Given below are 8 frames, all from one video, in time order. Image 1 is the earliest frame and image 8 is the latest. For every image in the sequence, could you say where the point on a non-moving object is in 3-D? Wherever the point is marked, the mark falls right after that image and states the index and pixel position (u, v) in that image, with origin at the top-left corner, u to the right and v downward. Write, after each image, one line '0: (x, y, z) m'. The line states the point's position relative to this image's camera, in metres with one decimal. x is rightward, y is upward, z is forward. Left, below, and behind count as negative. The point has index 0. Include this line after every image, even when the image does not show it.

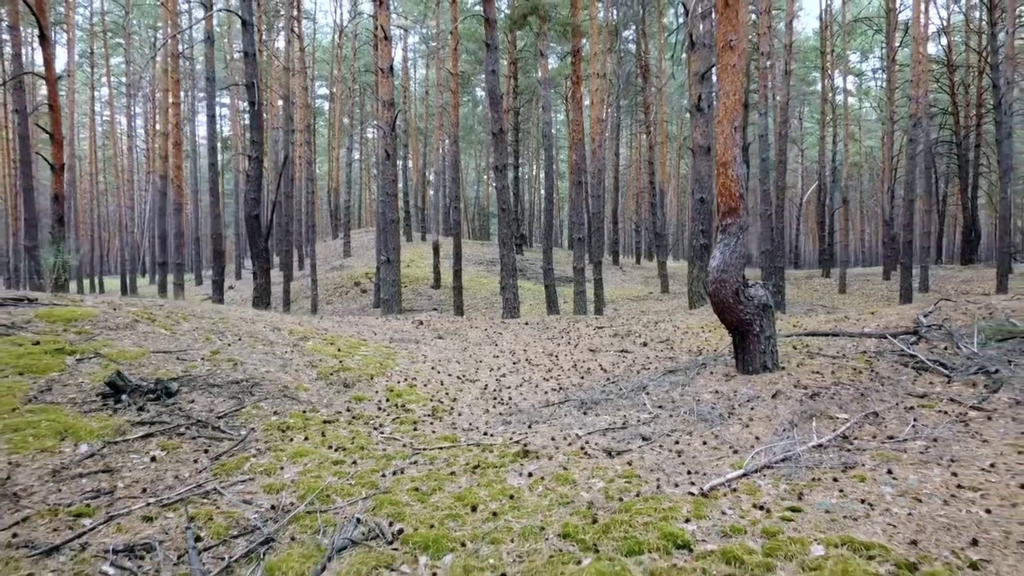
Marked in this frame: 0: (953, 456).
0: (+2.1, -0.8, +4.0) m
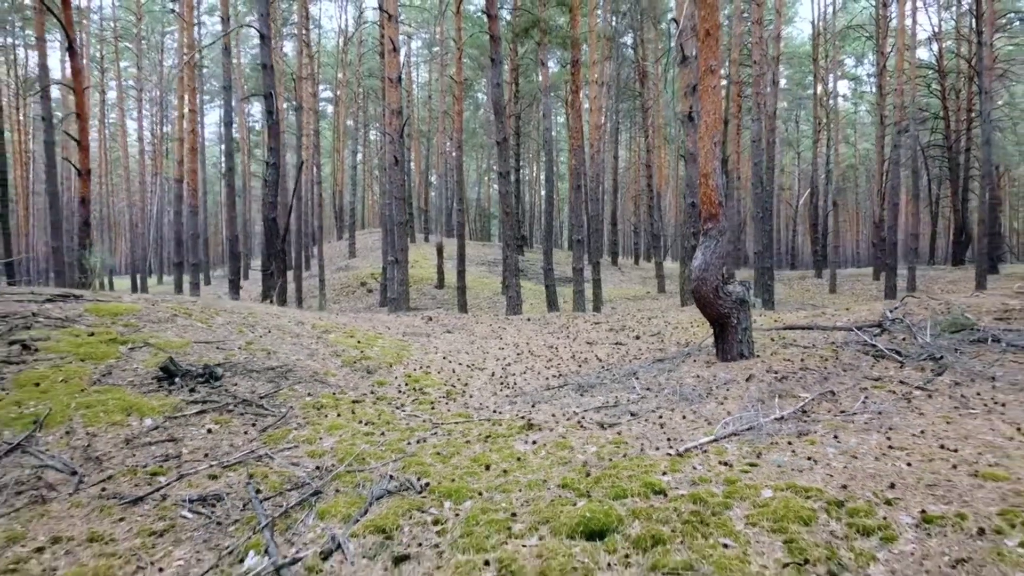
0: (+2.1, -0.8, +4.7) m
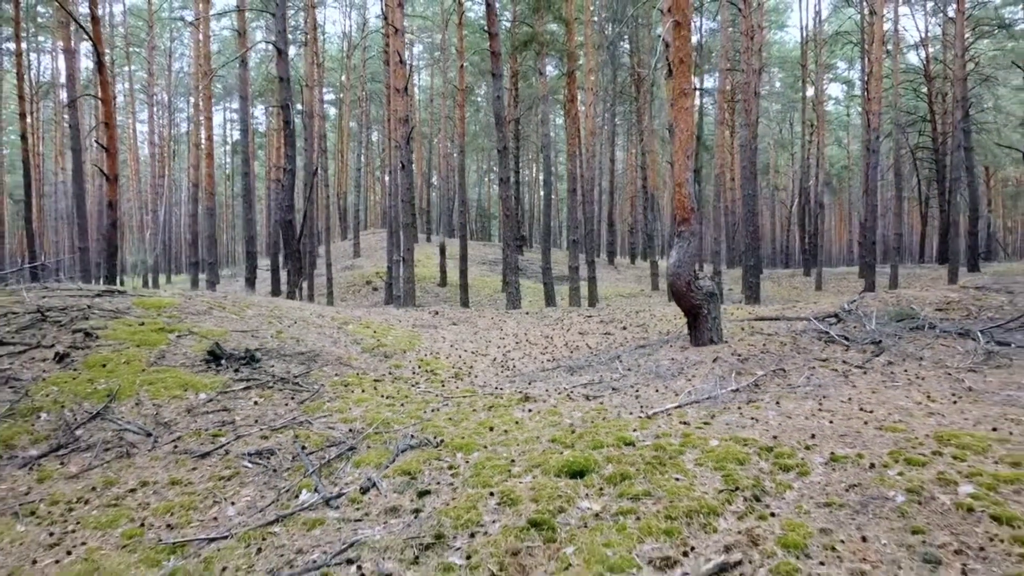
0: (+2.1, -0.7, +5.7) m
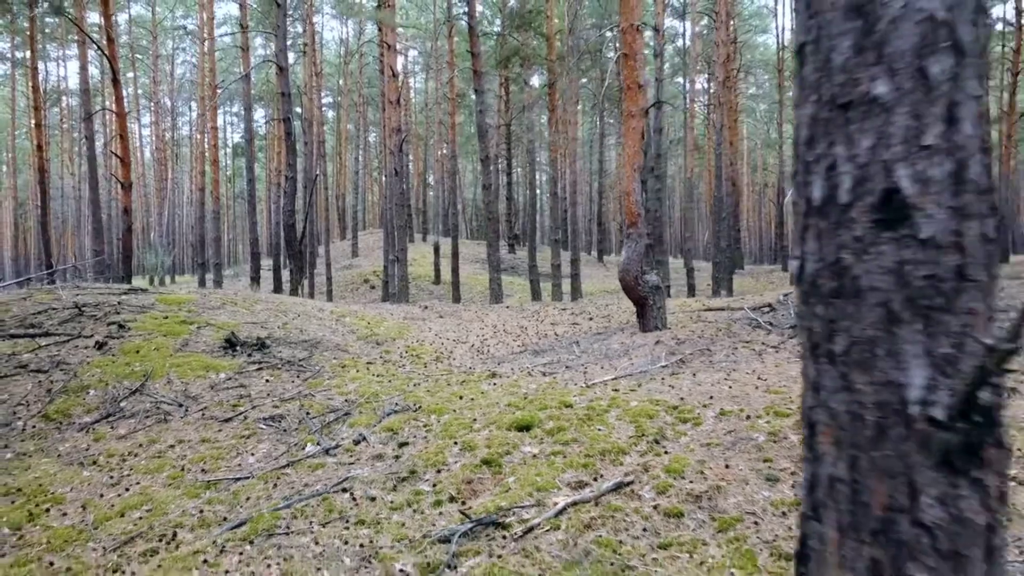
0: (+1.8, -0.6, +6.9) m
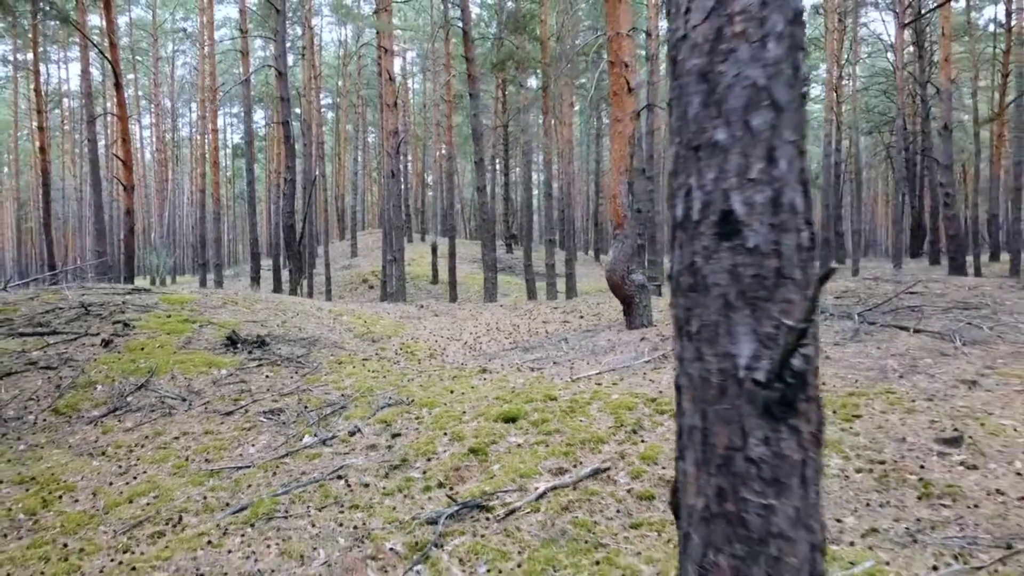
0: (+1.8, -0.6, +7.2) m
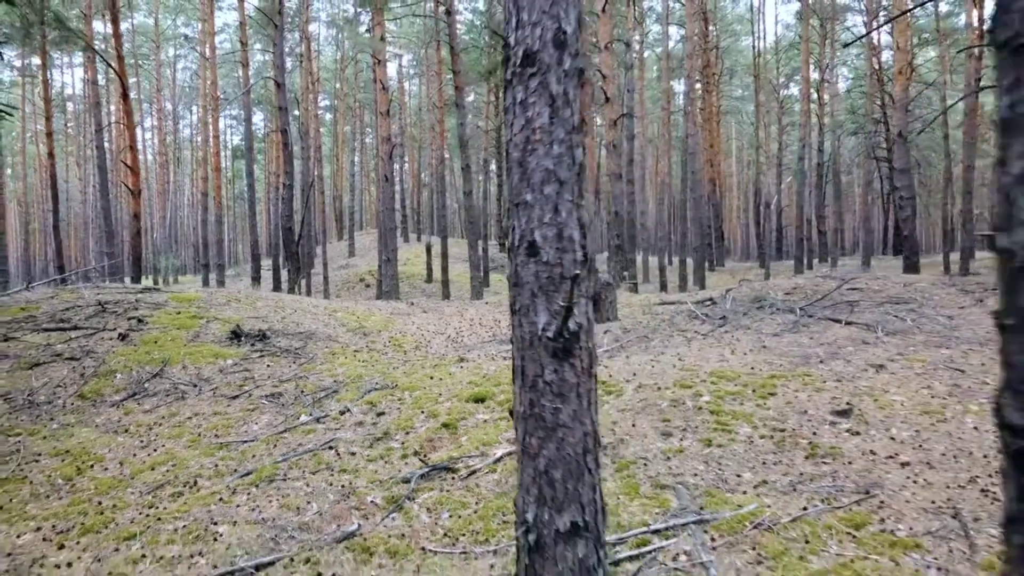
0: (+1.5, -0.6, +8.1) m
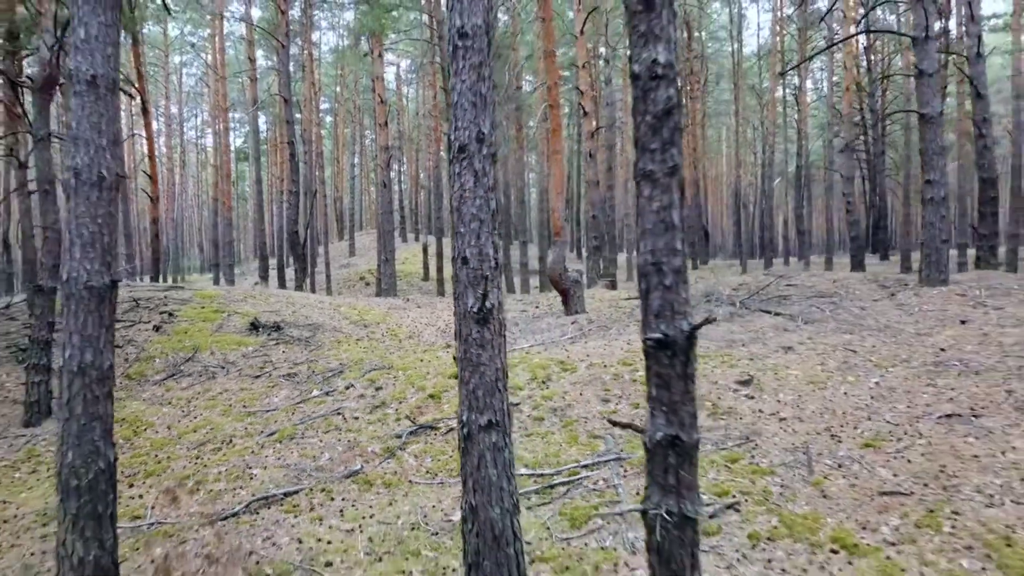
0: (+1.2, -0.6, +9.6) m
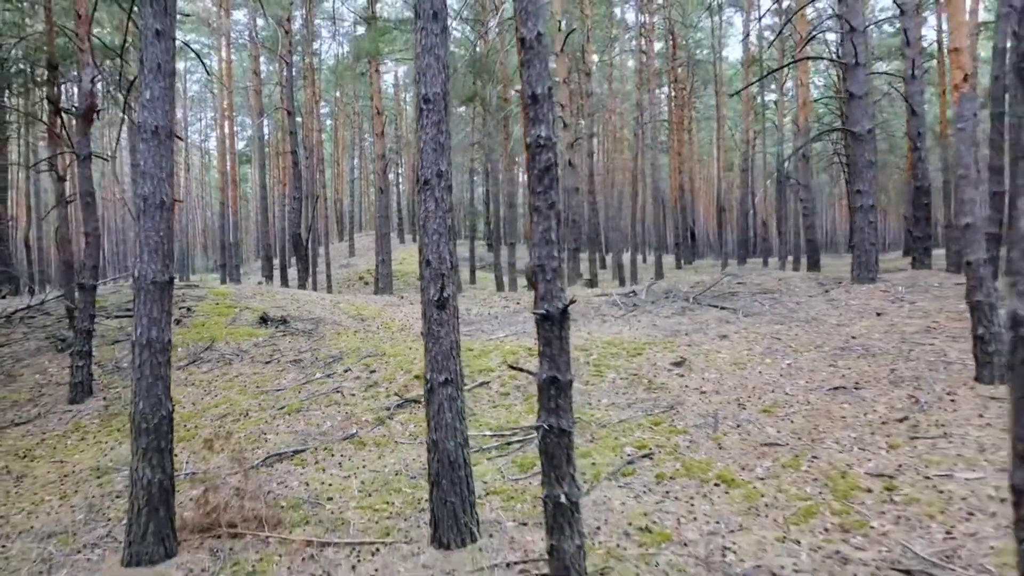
0: (+0.9, -0.5, +11.0) m
